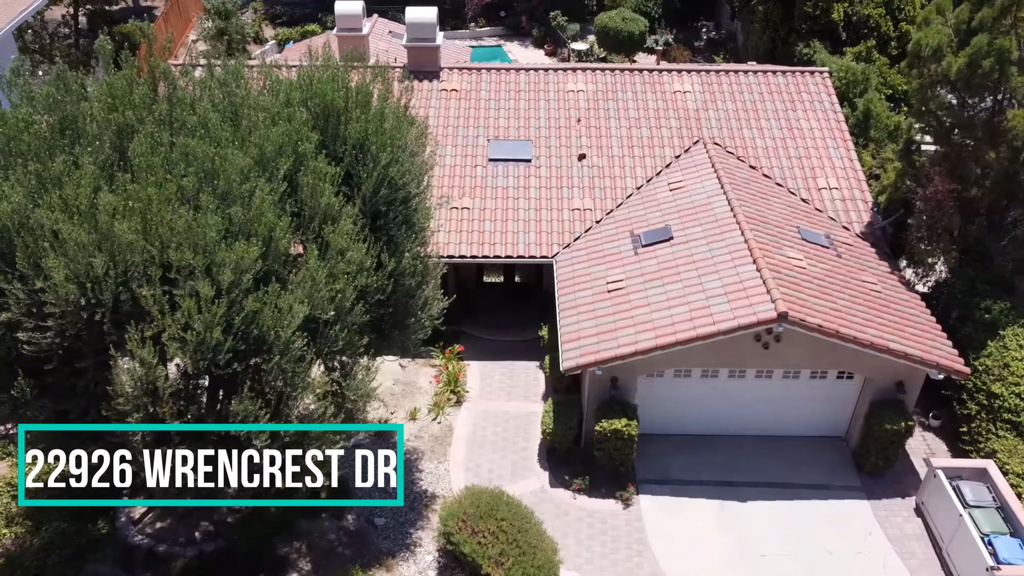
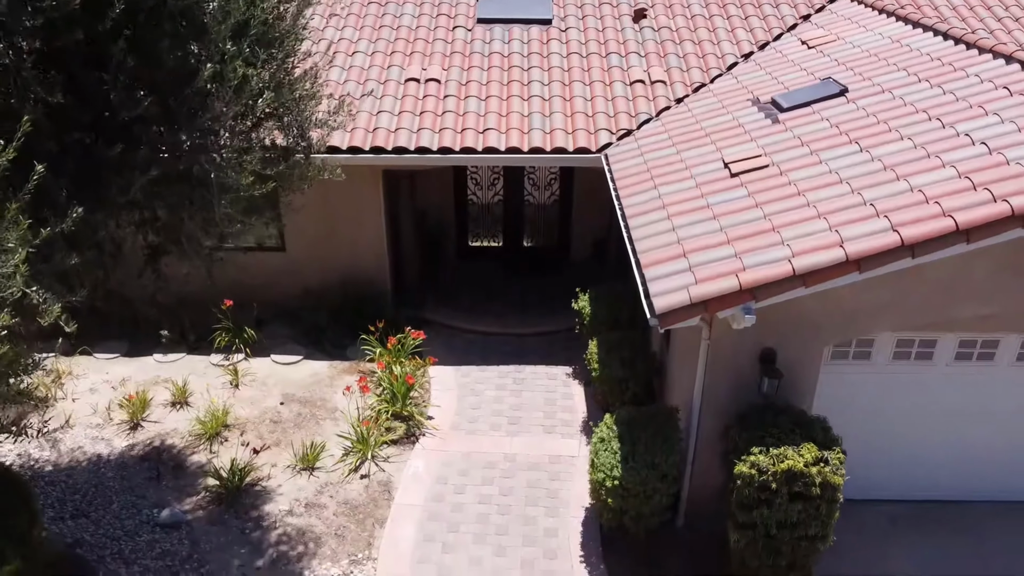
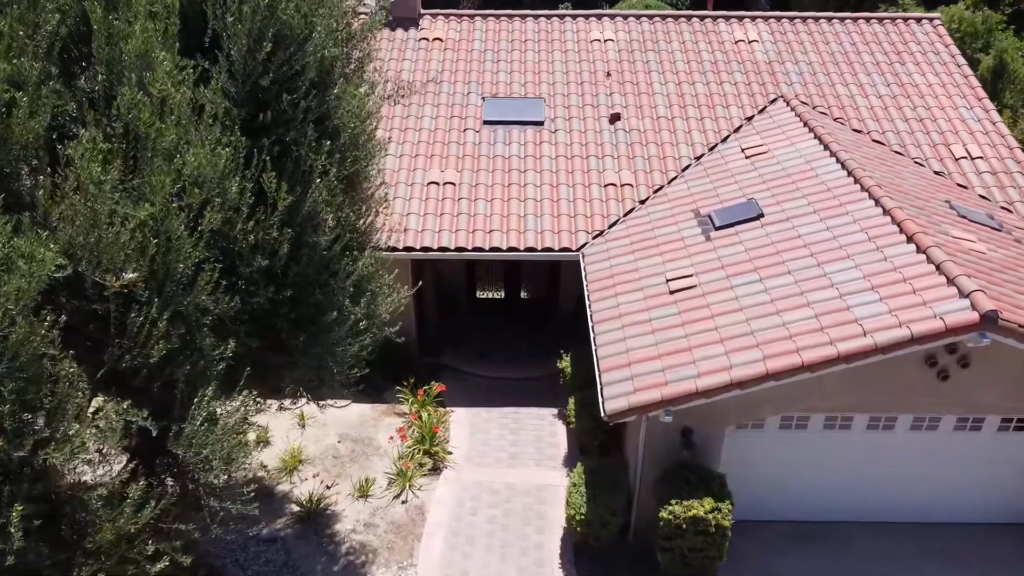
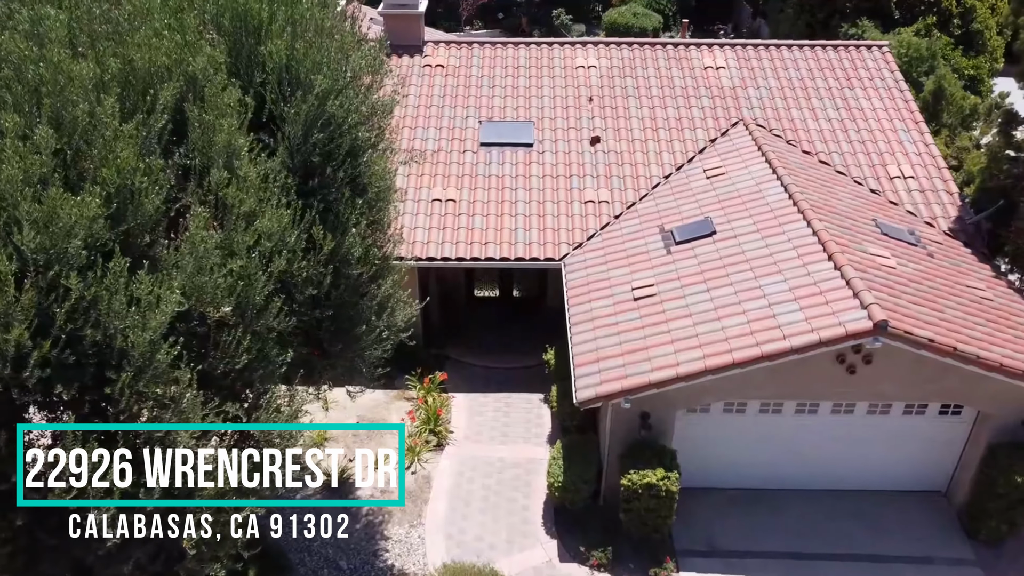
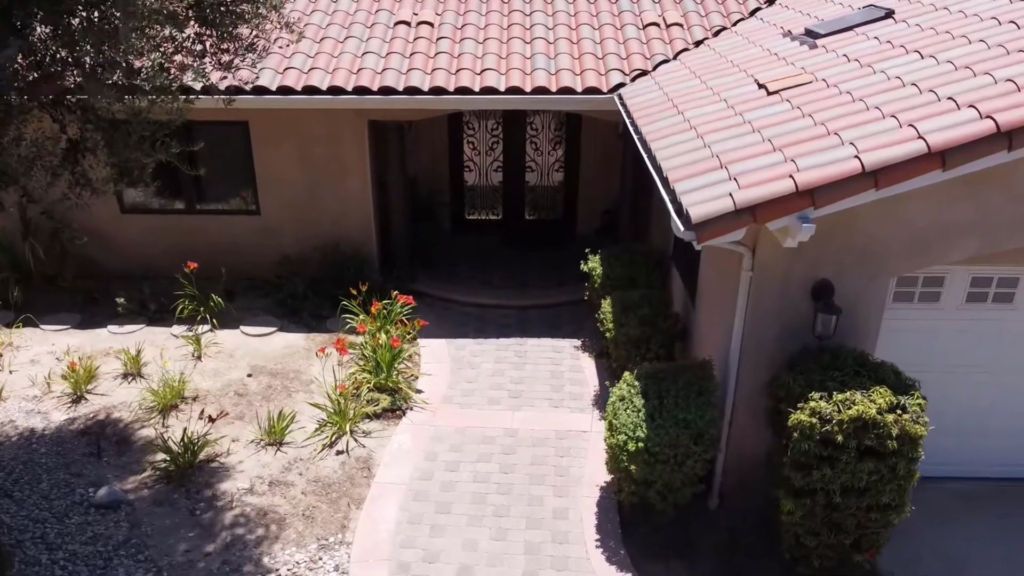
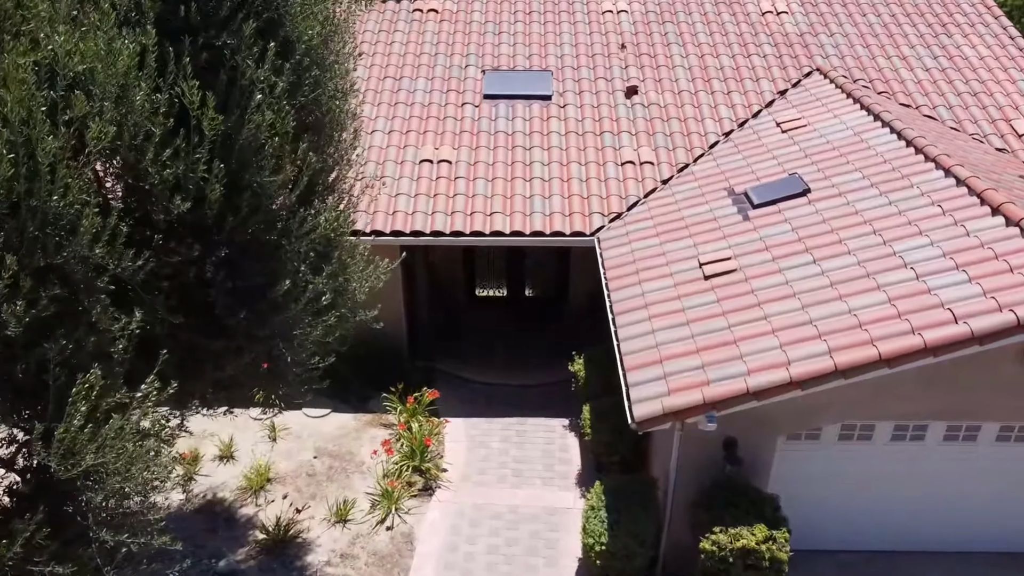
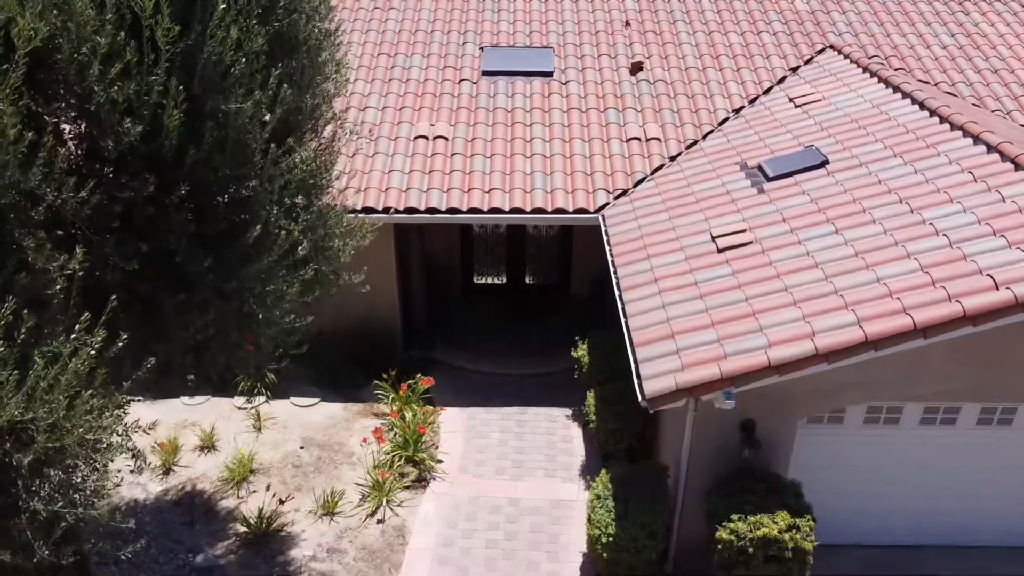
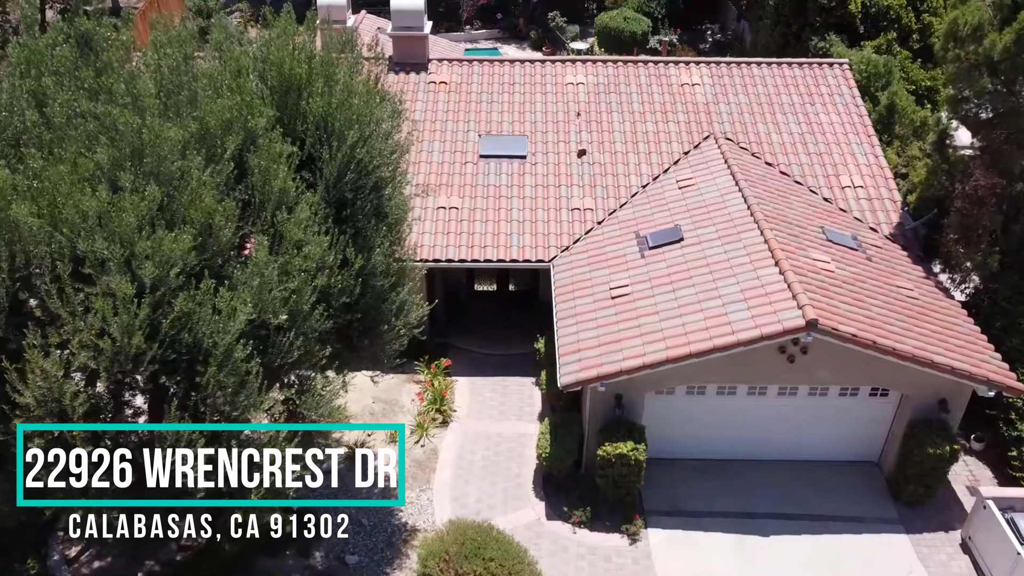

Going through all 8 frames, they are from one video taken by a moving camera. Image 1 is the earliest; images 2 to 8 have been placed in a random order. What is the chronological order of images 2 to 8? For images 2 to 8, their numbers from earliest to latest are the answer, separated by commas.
8, 4, 3, 6, 7, 2, 5
